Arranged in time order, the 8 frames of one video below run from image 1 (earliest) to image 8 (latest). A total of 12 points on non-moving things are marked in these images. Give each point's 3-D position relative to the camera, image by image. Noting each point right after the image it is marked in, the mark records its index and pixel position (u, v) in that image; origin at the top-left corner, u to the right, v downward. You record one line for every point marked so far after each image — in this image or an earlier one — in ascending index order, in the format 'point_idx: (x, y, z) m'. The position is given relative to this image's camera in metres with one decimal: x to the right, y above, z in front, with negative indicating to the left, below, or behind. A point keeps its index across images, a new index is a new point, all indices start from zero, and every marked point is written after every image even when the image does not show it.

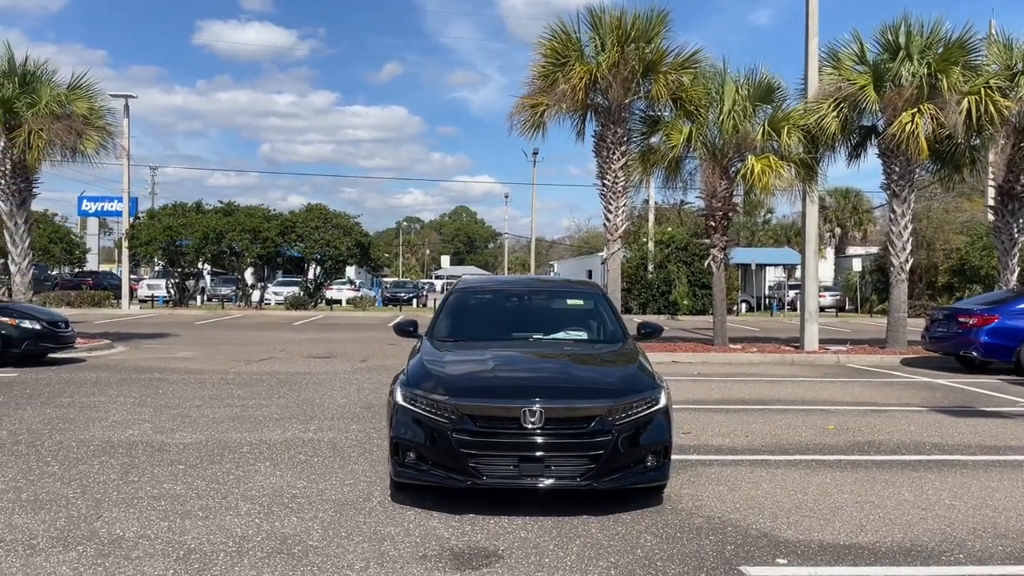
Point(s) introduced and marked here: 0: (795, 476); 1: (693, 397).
0: (+2.1, -1.4, +6.5) m
1: (+2.3, -1.4, +10.9) m
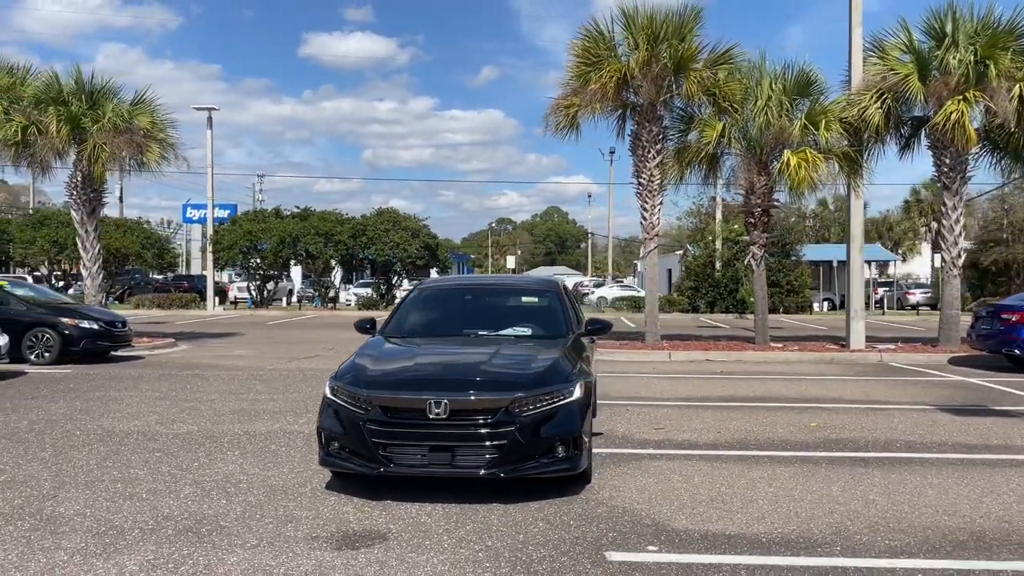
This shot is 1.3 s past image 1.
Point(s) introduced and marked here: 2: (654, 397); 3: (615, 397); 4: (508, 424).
0: (+1.6, -1.4, +6.5) m
1: (+2.3, -1.3, +10.9) m
2: (+1.7, -1.3, +10.5) m
3: (+1.2, -1.3, +10.6) m
4: (0.0, -0.8, +5.4) m
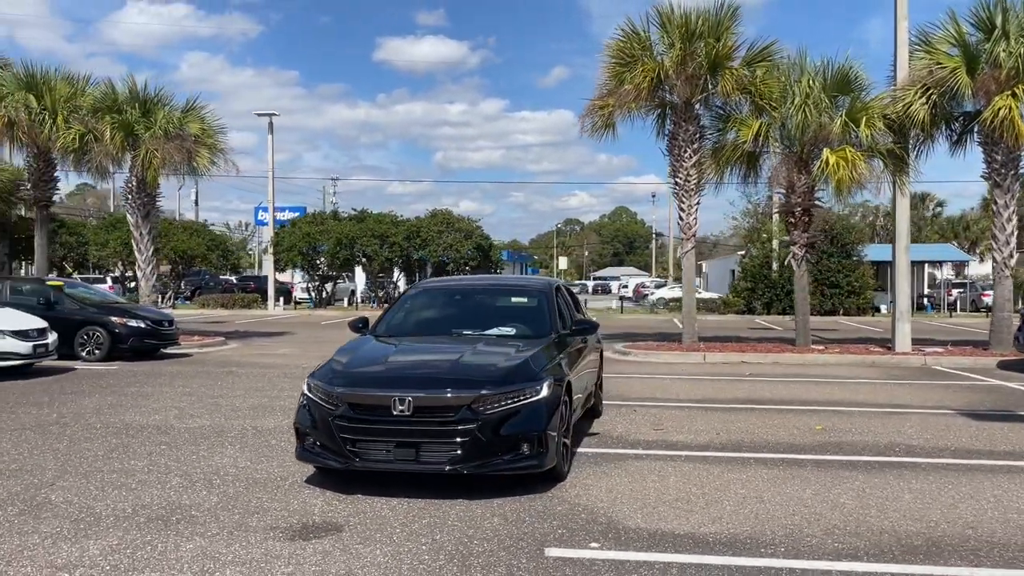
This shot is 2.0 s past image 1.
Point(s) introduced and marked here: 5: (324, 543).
0: (+1.5, -1.4, +6.5) m
1: (+2.5, -1.3, +10.8) m
2: (+1.9, -1.3, +10.4) m
3: (+1.4, -1.3, +10.5) m
4: (-0.3, -0.8, +5.5) m
5: (-1.0, -1.4, +4.7) m
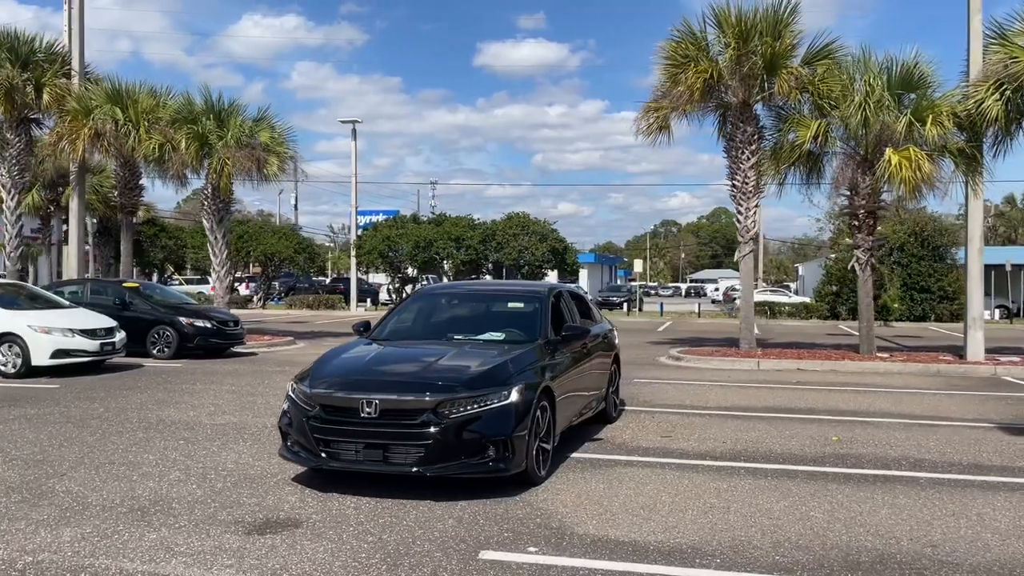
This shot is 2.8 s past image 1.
0: (+1.3, -1.4, +6.4) m
1: (+2.9, -1.4, +10.6) m
2: (+2.2, -1.4, +10.3) m
3: (+1.7, -1.4, +10.5) m
4: (-0.5, -0.9, +5.6) m
5: (-1.3, -1.4, +4.9) m
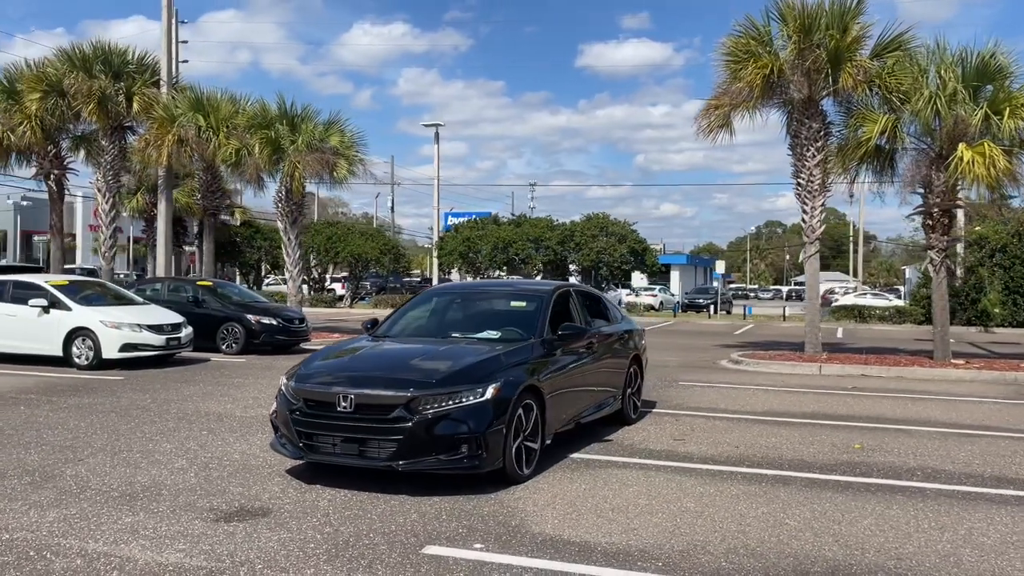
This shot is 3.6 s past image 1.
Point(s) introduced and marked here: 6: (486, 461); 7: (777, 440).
0: (+1.2, -1.4, +6.3) m
1: (+3.2, -1.4, +10.3) m
2: (+2.5, -1.4, +10.0) m
3: (+2.1, -1.4, +10.3) m
4: (-0.7, -0.9, +5.7) m
5: (-1.6, -1.4, +5.1) m
6: (-0.2, -1.2, +5.8) m
7: (+2.5, -1.4, +8.1) m
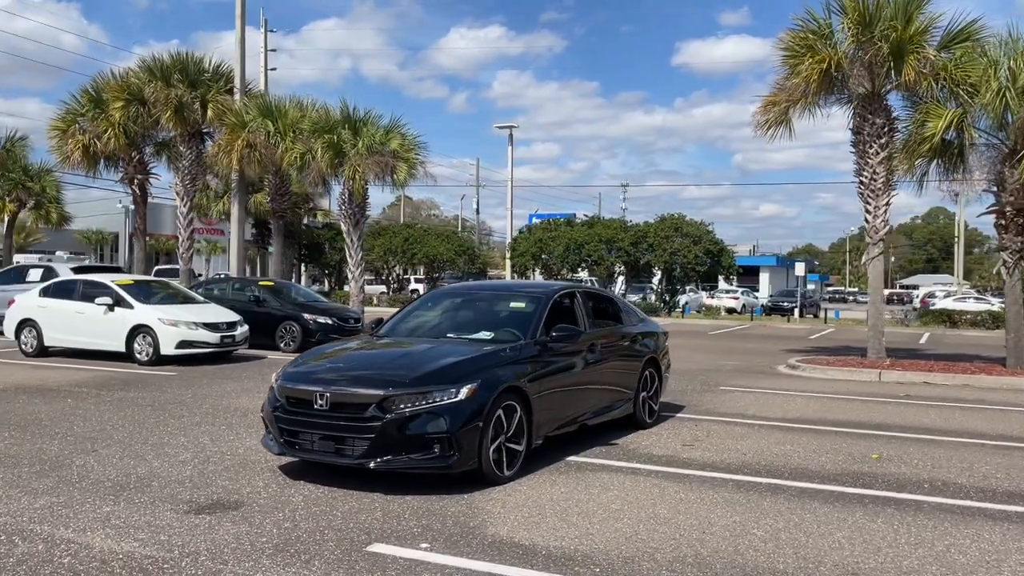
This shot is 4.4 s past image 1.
0: (+1.1, -1.4, +6.1) m
1: (+3.5, -1.5, +9.9) m
2: (+2.7, -1.4, +9.7) m
3: (+2.3, -1.4, +10.0) m
4: (-0.9, -0.9, +5.7) m
5: (-1.9, -1.4, +5.3) m
6: (-0.3, -1.2, +5.8) m
7: (+2.5, -1.4, +7.8) m
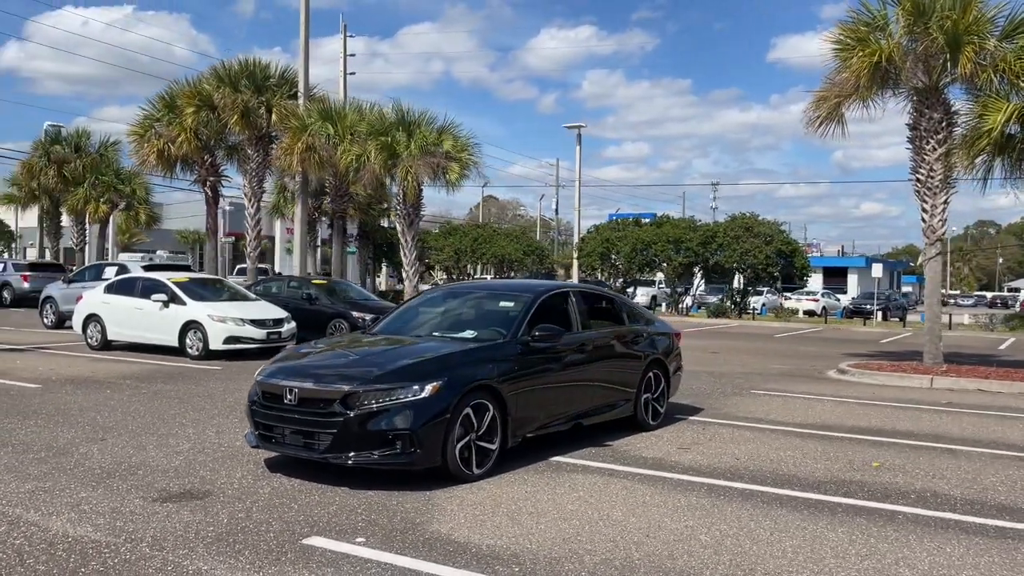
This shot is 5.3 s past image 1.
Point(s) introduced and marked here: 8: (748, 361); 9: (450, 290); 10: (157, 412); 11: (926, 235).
0: (+0.9, -1.4, +6.0) m
1: (+3.6, -1.5, +9.6) m
2: (+2.8, -1.4, +9.5) m
3: (+2.5, -1.4, +9.8) m
4: (-1.1, -0.8, +5.9) m
5: (-2.2, -1.4, +5.5) m
6: (-0.6, -1.1, +5.9) m
7: (+2.4, -1.4, +7.6) m
8: (+4.7, -1.5, +17.4) m
9: (-0.6, 0.0, +8.1) m
10: (-3.8, -1.3, +9.3) m
11: (+7.3, +0.9, +15.4) m
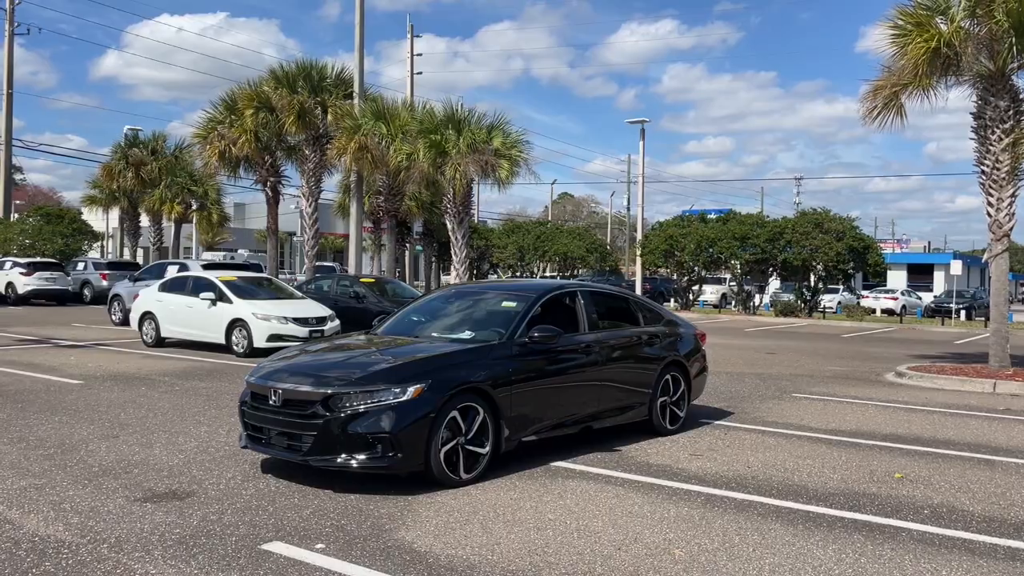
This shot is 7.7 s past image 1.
0: (+0.8, -1.4, +5.8) m
1: (+3.8, -1.5, +9.1) m
2: (+3.0, -1.4, +9.0) m
3: (+2.7, -1.4, +9.4) m
4: (-1.3, -0.8, +5.8) m
5: (-2.3, -1.4, +5.5) m
6: (-0.7, -1.1, +5.7) m
7: (+2.5, -1.4, +7.2) m
8: (+5.6, -1.4, +16.8) m
9: (-0.5, 0.0, +8.0) m
10: (-3.6, -1.3, +9.4) m
11: (+8.0, +1.0, +14.5) m
